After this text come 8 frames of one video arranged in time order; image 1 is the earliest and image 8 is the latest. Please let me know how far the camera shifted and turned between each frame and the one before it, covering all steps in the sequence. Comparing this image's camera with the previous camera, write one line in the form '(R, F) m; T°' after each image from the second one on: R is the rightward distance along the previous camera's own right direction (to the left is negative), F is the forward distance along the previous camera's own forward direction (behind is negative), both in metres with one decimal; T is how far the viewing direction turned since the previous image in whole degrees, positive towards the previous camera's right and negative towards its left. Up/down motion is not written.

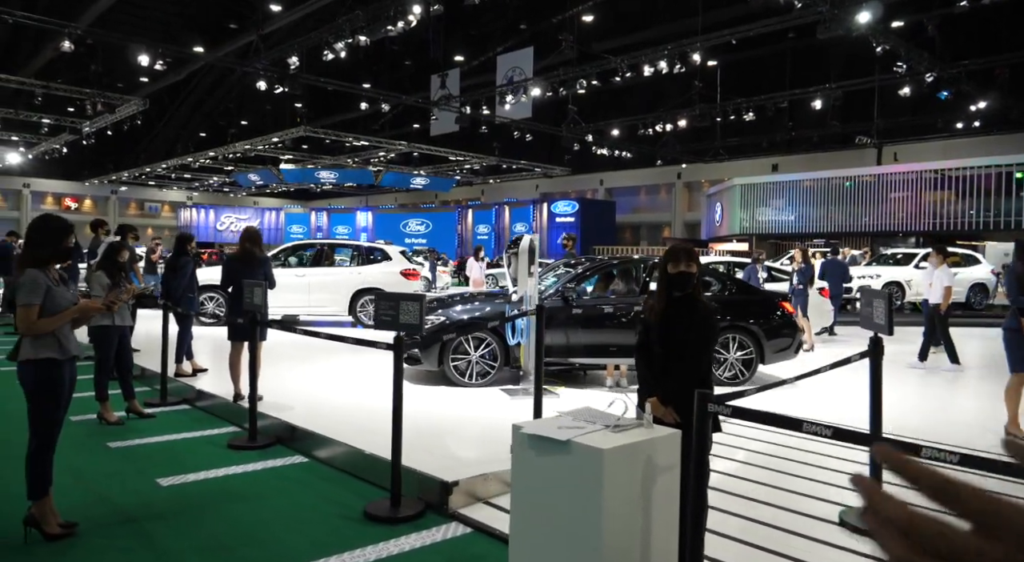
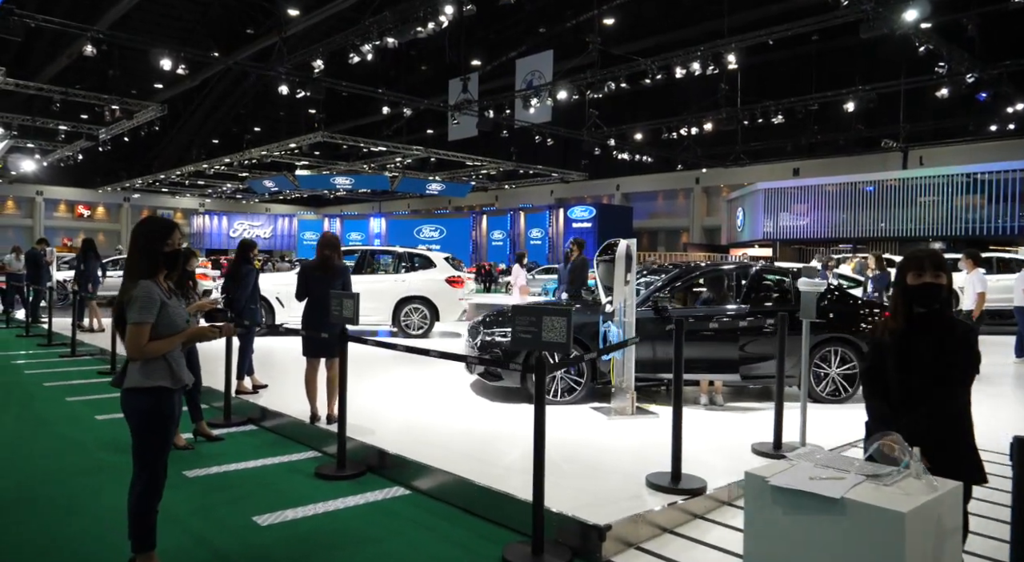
(-0.6, +0.5) m; -1°
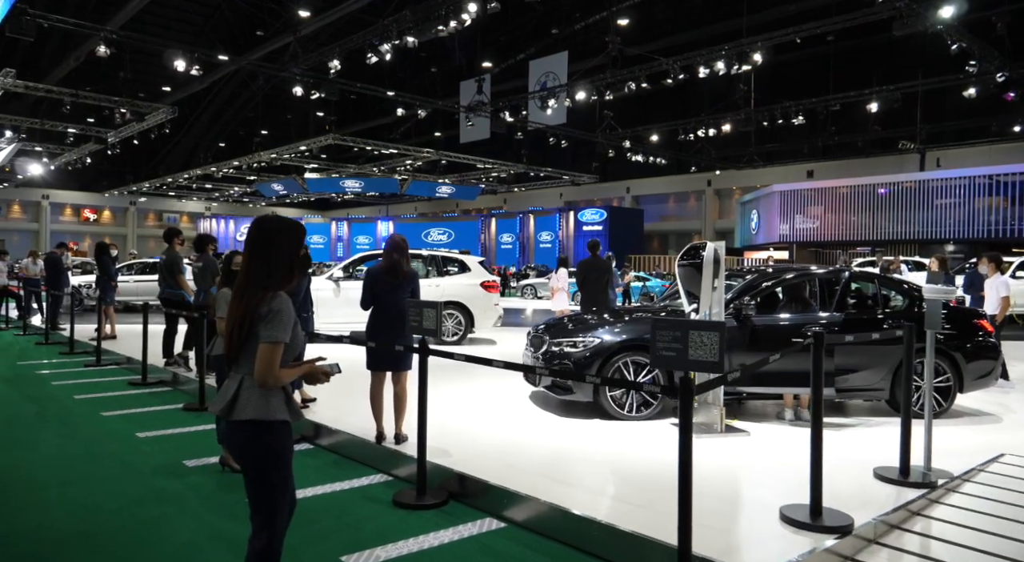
(-0.5, +0.4) m; 0°
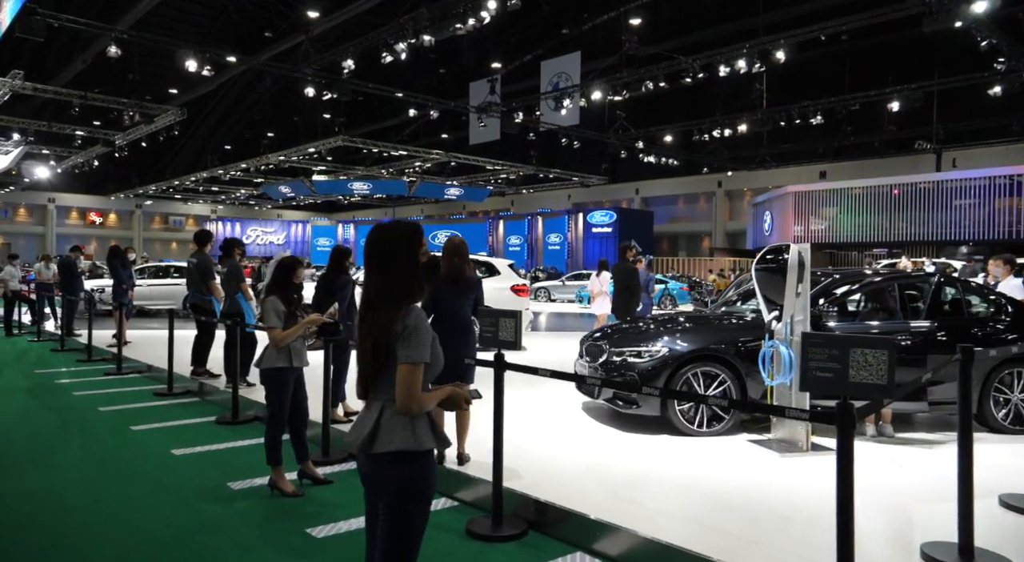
(-0.4, +0.4) m; 0°
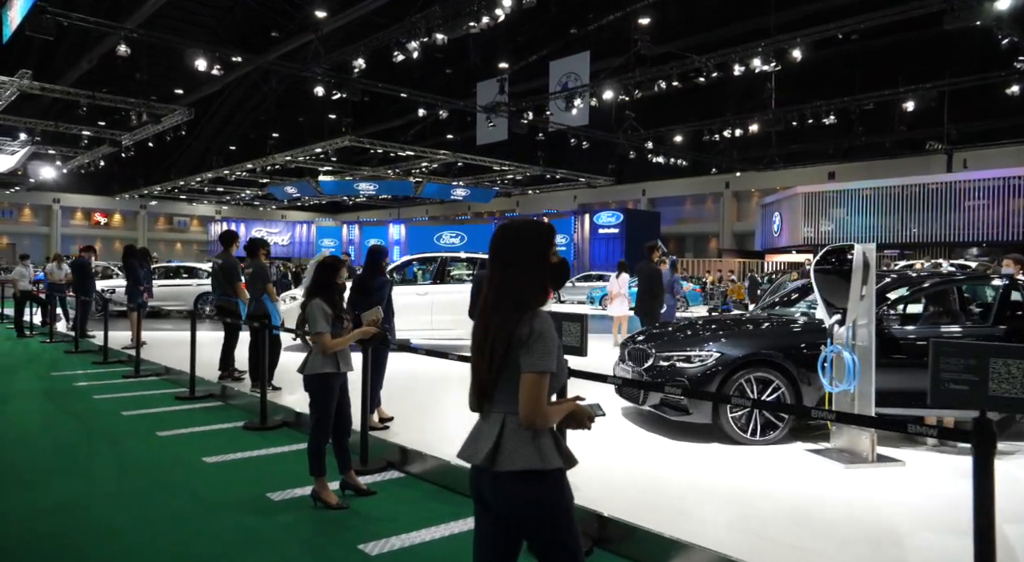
(-0.3, +0.2) m; 0°
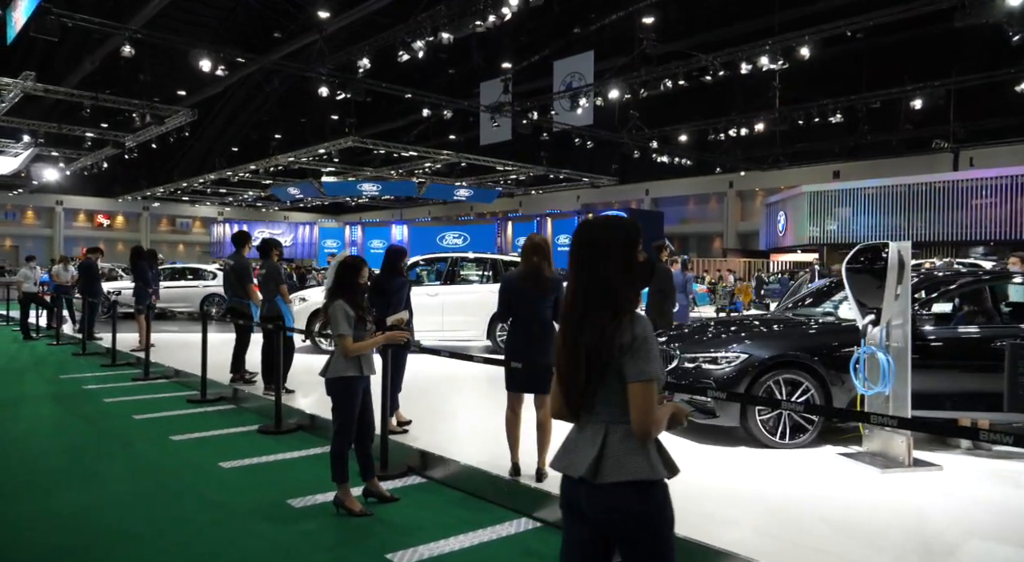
(-0.1, +0.1) m; 0°
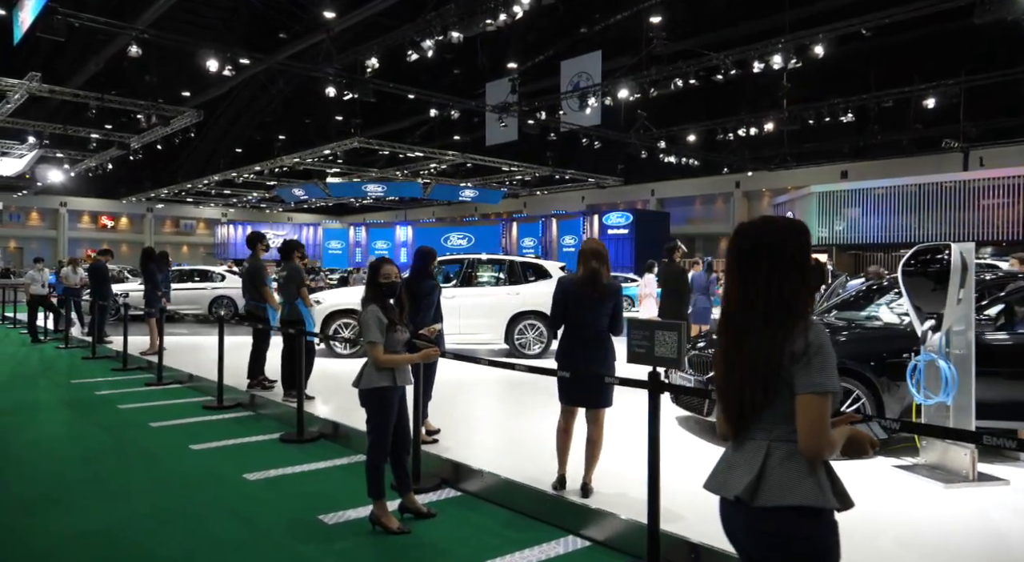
(-0.2, +0.2) m; 0°
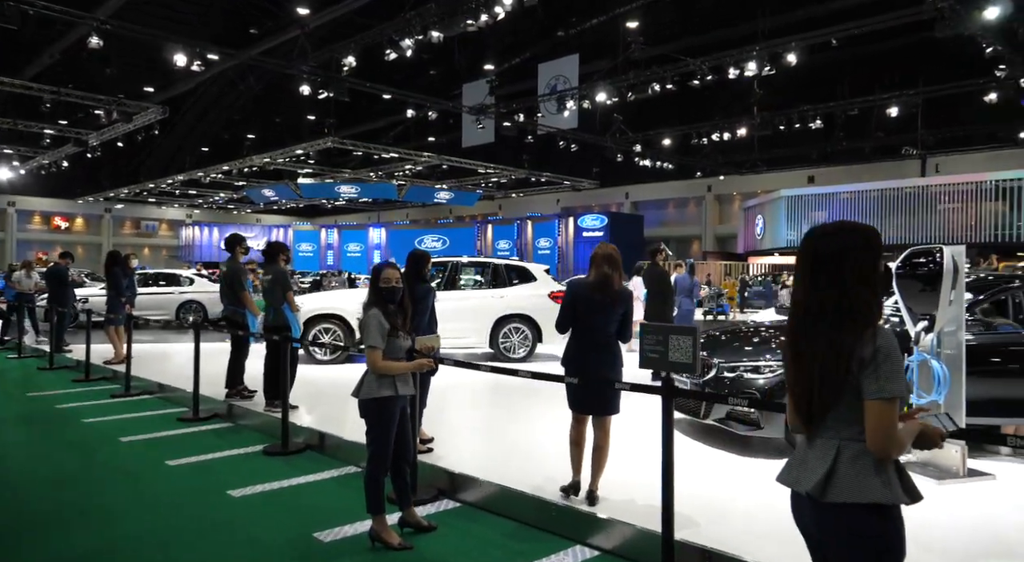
(-0.2, +0.1) m; +2°
